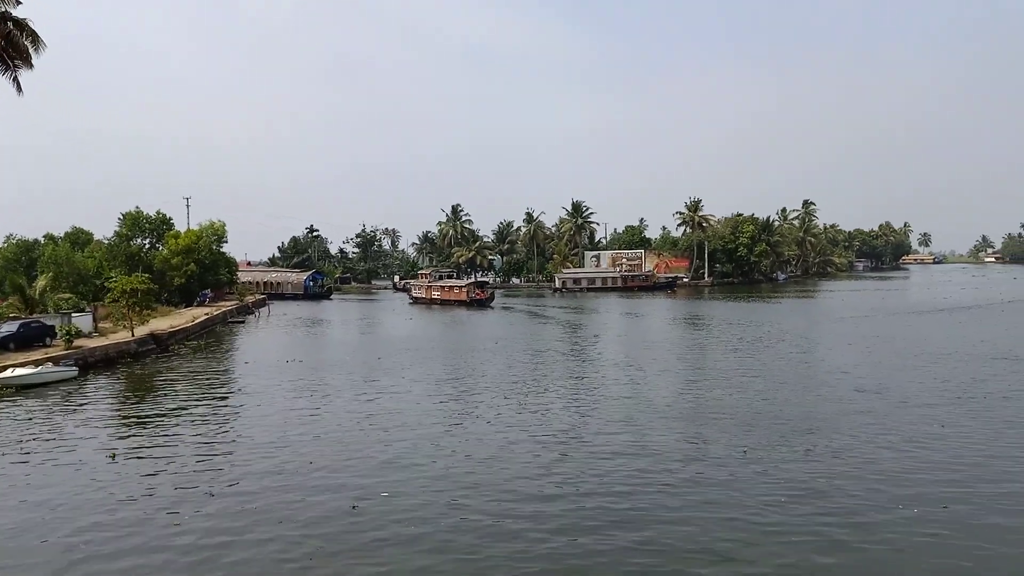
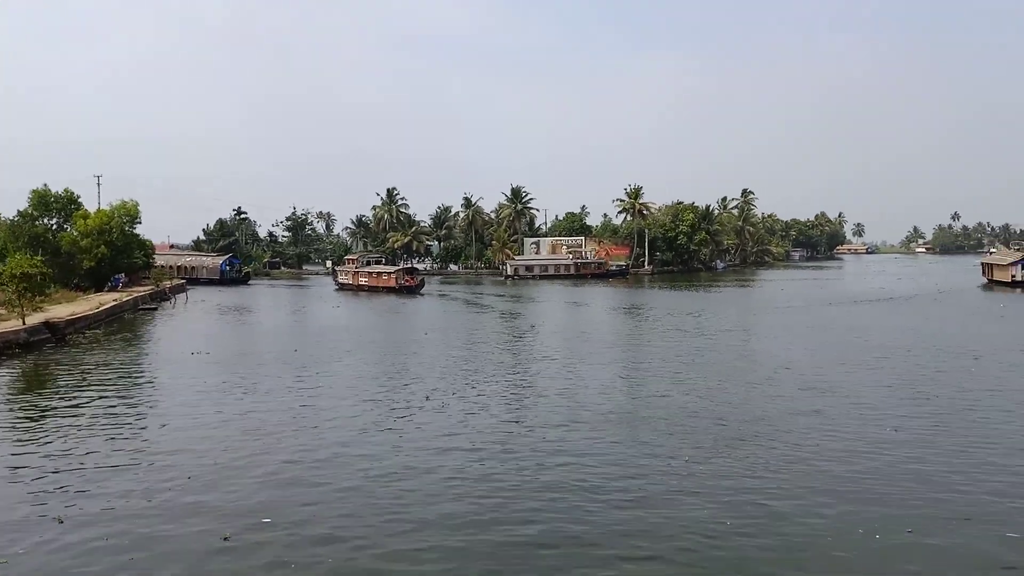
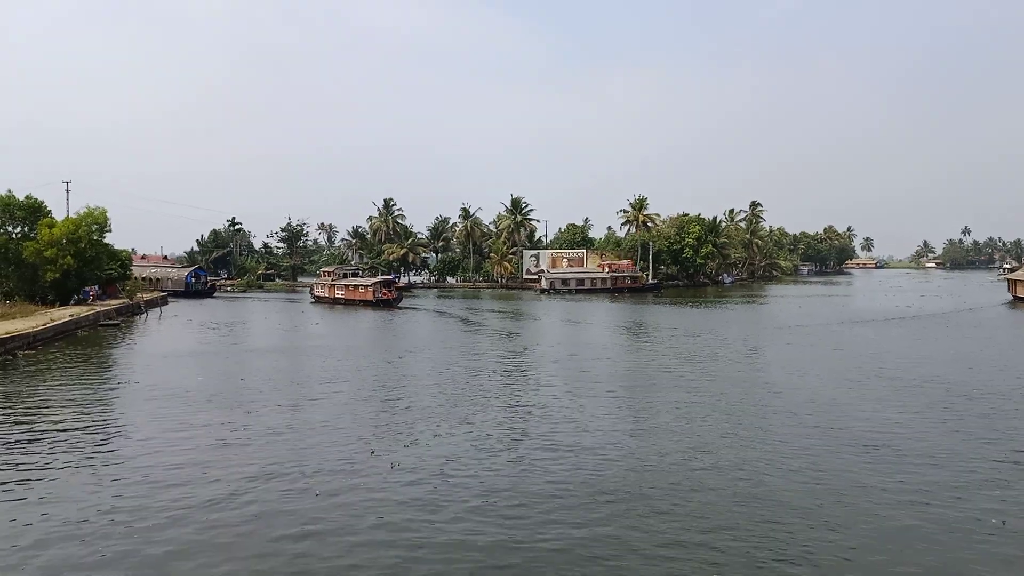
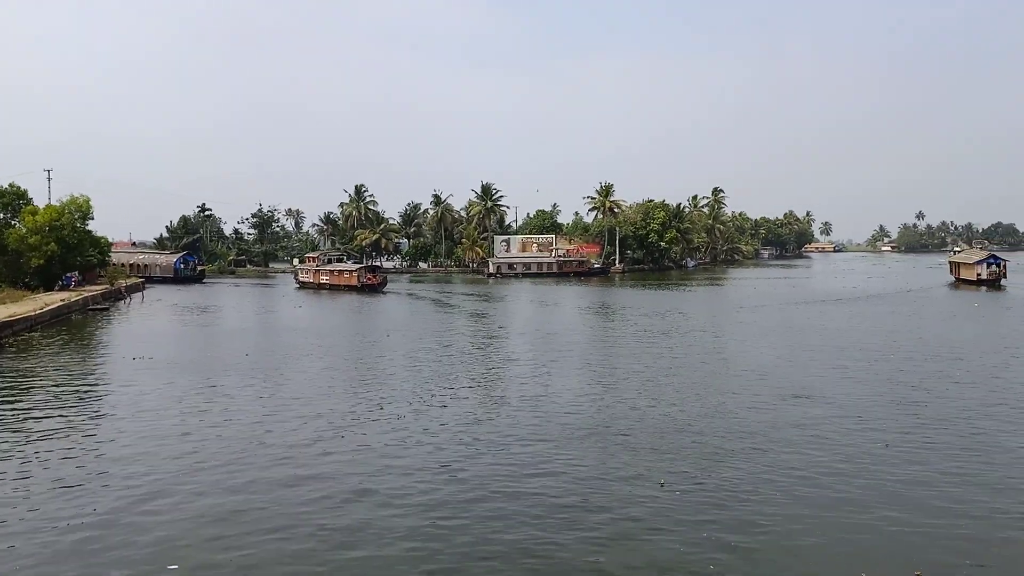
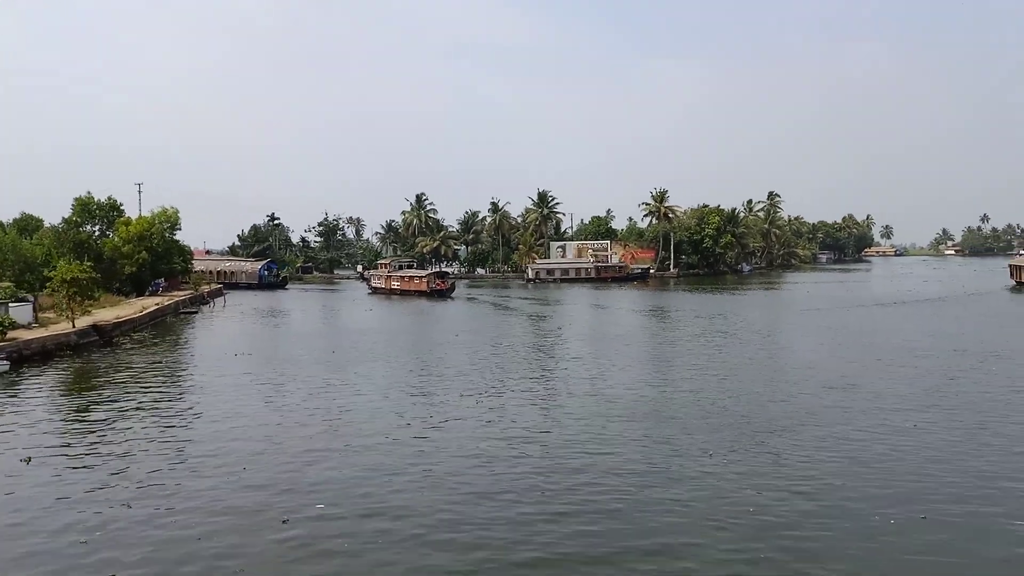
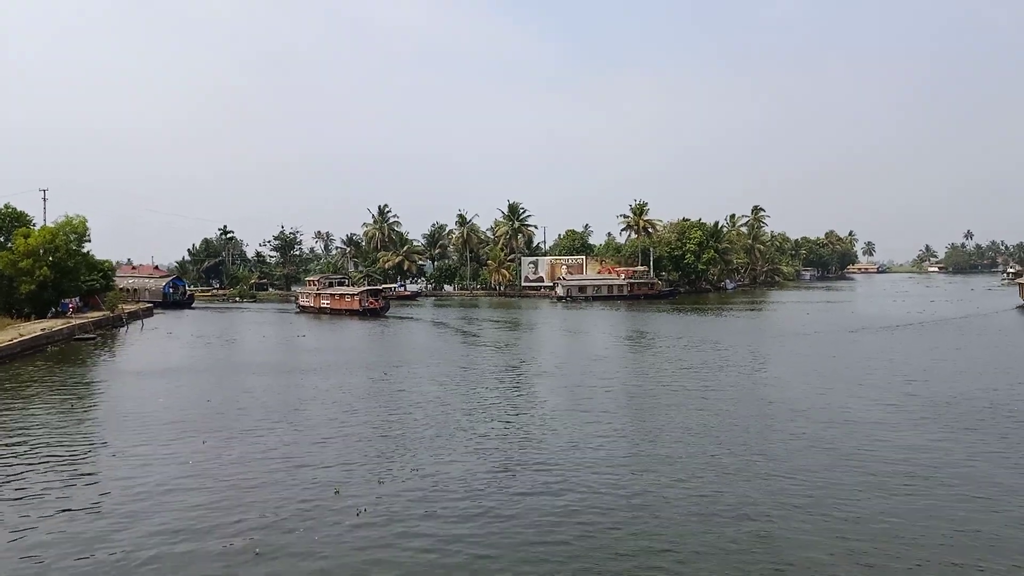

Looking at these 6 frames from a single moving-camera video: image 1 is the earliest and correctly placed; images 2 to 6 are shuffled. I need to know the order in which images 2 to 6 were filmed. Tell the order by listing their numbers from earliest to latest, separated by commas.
5, 2, 4, 3, 6
